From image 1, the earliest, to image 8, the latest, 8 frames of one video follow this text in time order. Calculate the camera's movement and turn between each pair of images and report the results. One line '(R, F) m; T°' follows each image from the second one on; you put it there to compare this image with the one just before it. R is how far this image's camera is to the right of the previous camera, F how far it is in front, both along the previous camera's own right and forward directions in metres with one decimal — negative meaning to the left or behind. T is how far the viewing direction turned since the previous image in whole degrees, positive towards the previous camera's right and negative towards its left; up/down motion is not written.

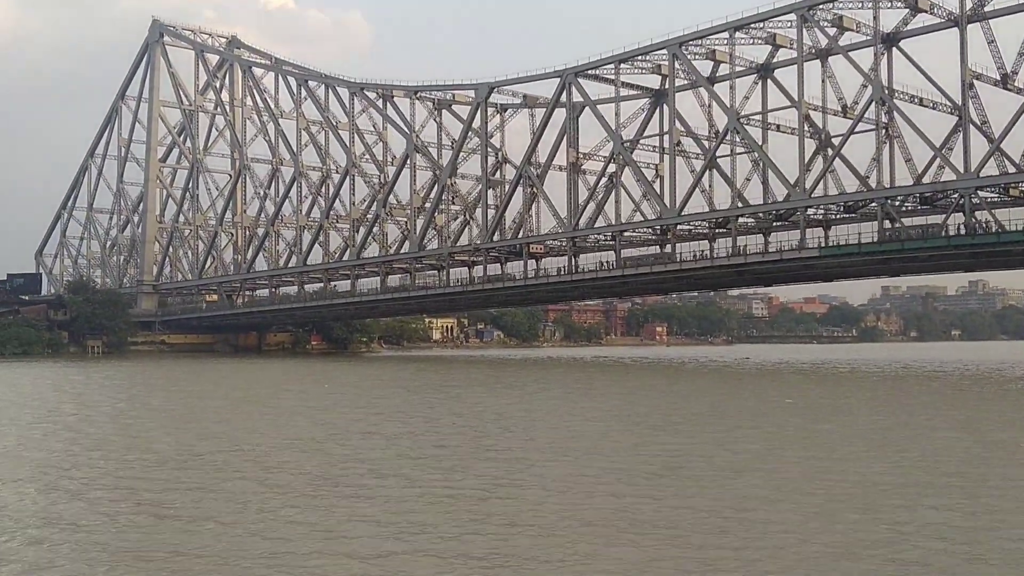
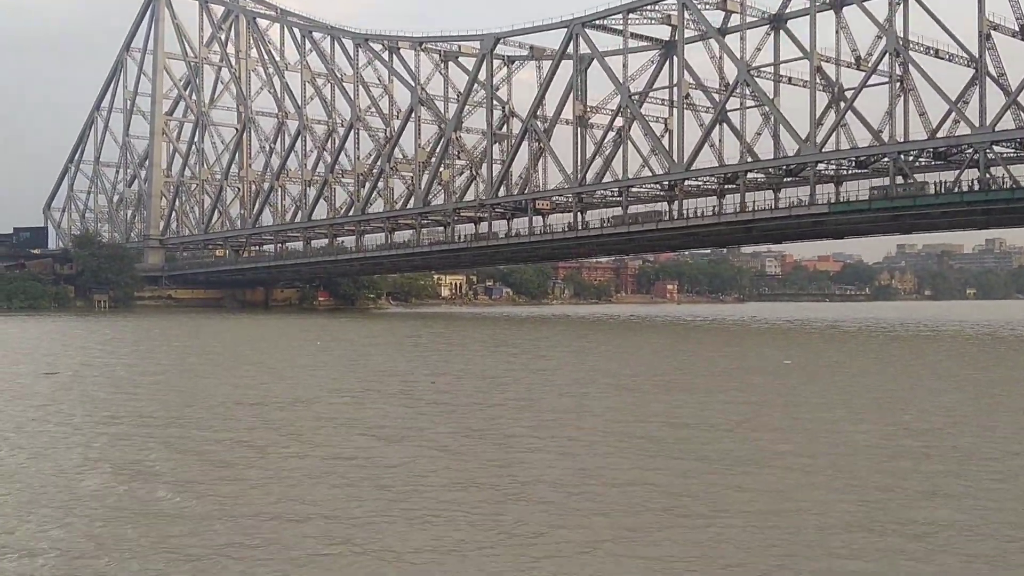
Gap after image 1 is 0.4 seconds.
(+0.4, +0.7) m; -1°
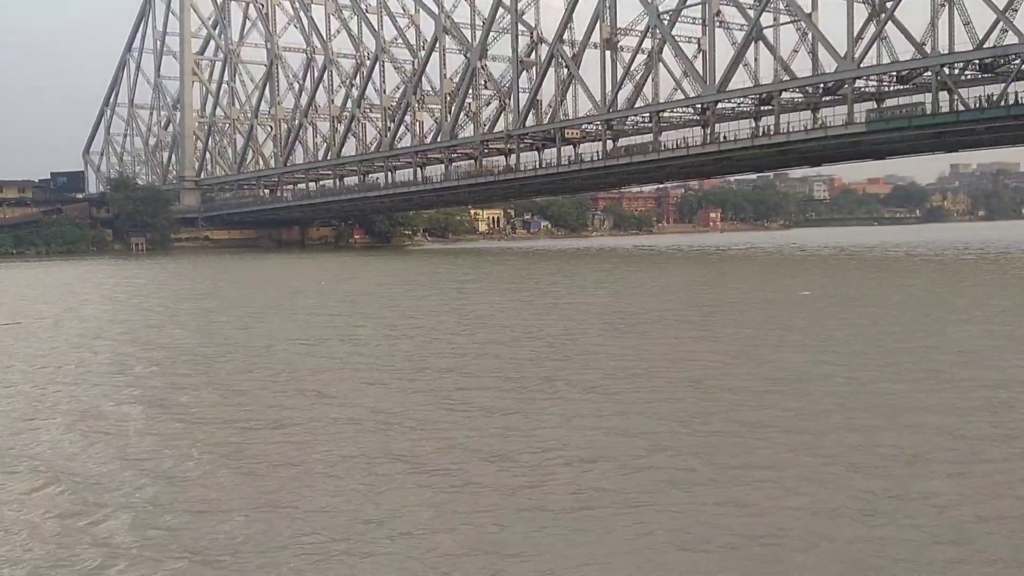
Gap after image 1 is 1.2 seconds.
(+0.7, +1.0) m; -3°
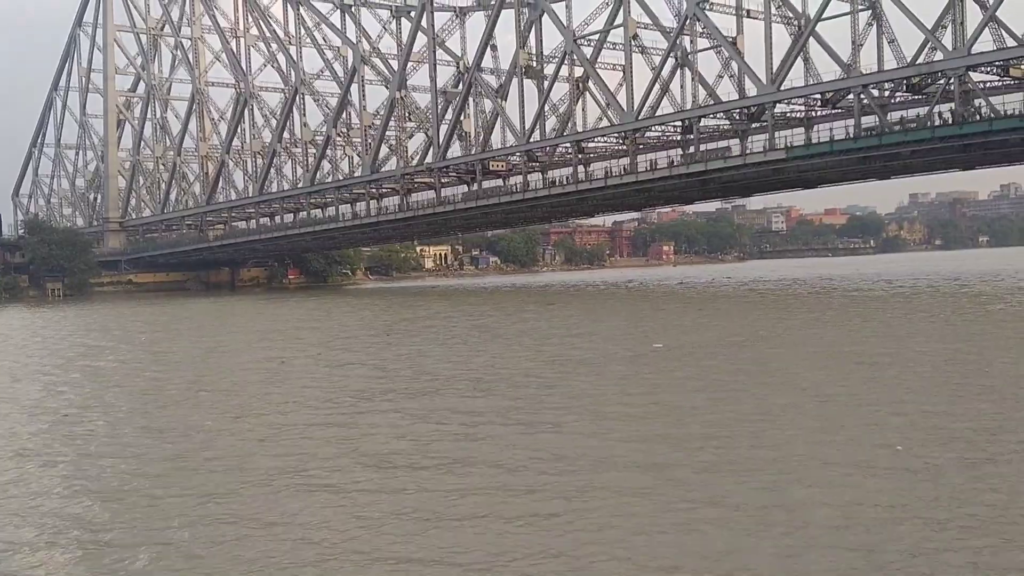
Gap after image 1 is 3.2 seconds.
(+1.5, +3.3) m; +2°
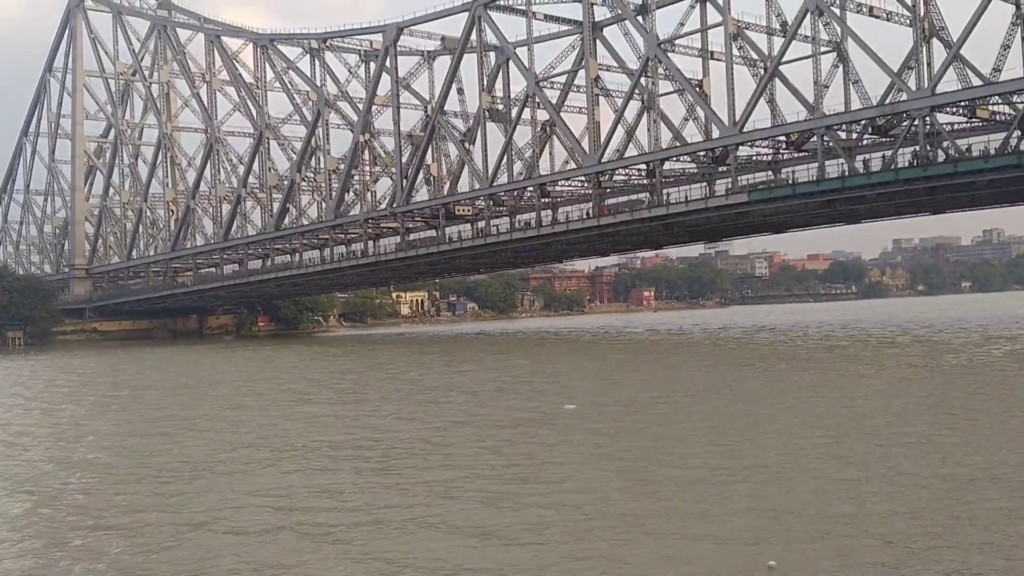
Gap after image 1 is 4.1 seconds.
(+1.0, +1.2) m; +1°
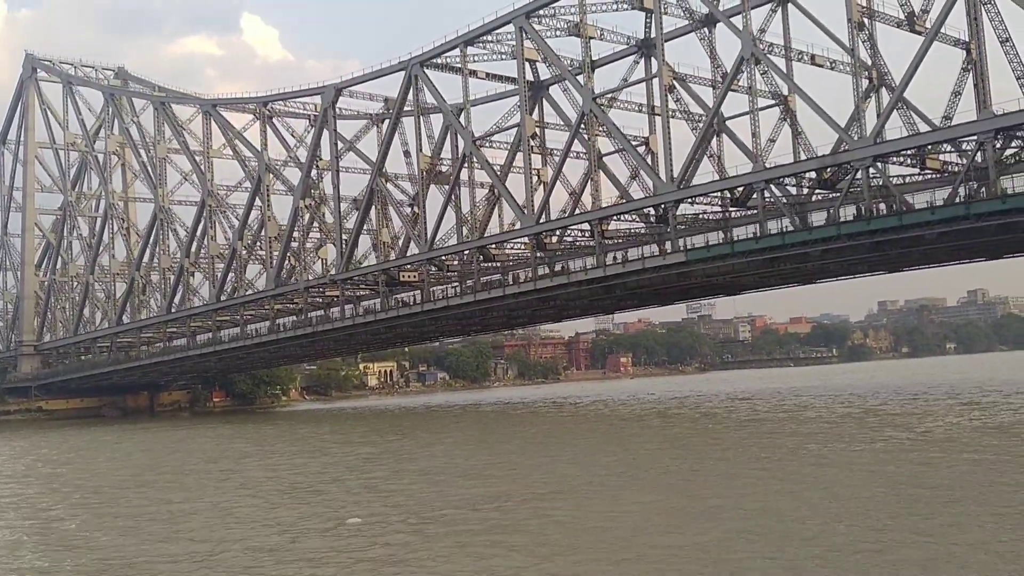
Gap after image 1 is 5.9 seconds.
(+1.9, +2.2) m; 0°
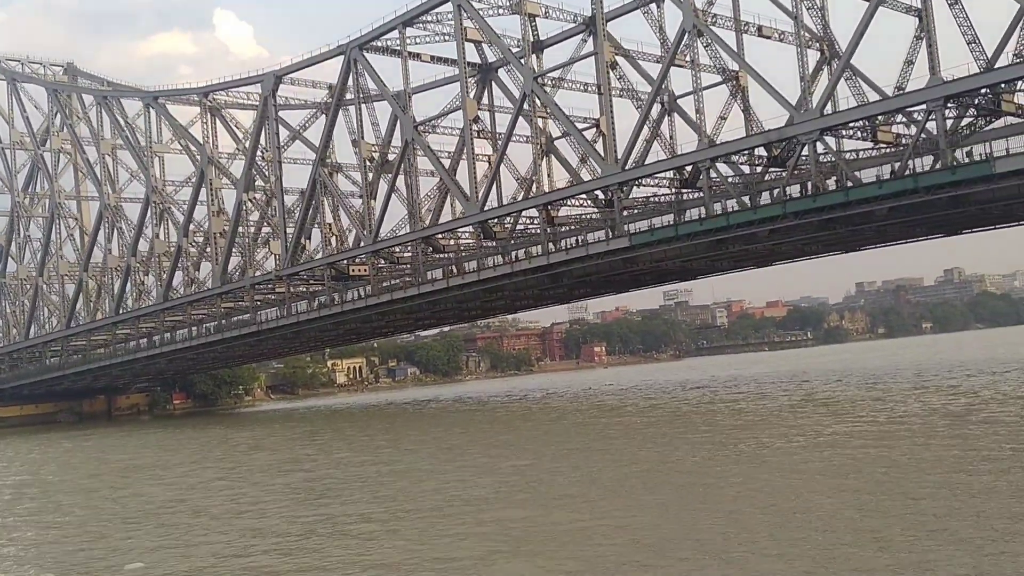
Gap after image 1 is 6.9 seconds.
(+1.2, +1.4) m; +1°
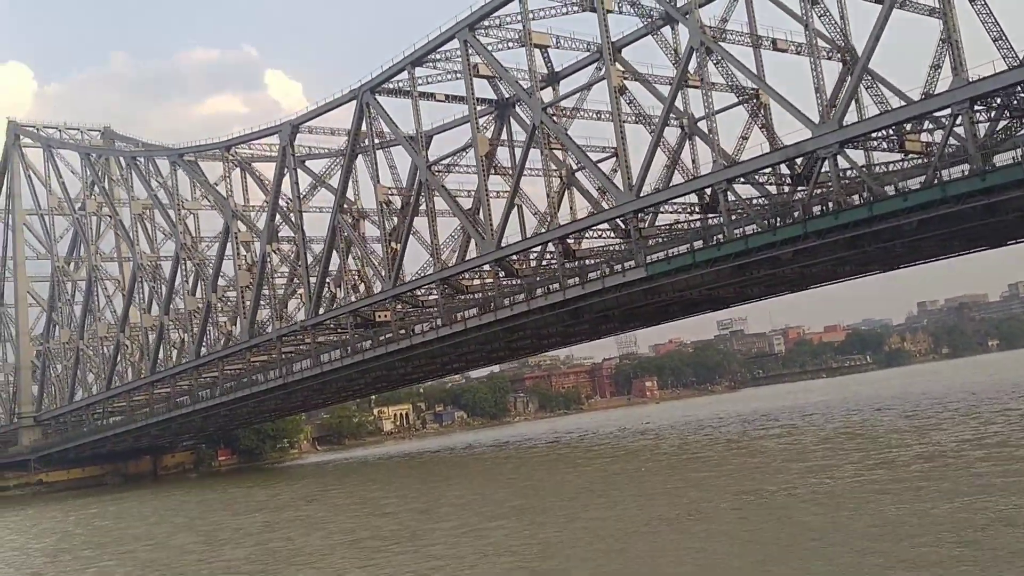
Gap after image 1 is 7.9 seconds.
(+1.1, +1.2) m; -3°
